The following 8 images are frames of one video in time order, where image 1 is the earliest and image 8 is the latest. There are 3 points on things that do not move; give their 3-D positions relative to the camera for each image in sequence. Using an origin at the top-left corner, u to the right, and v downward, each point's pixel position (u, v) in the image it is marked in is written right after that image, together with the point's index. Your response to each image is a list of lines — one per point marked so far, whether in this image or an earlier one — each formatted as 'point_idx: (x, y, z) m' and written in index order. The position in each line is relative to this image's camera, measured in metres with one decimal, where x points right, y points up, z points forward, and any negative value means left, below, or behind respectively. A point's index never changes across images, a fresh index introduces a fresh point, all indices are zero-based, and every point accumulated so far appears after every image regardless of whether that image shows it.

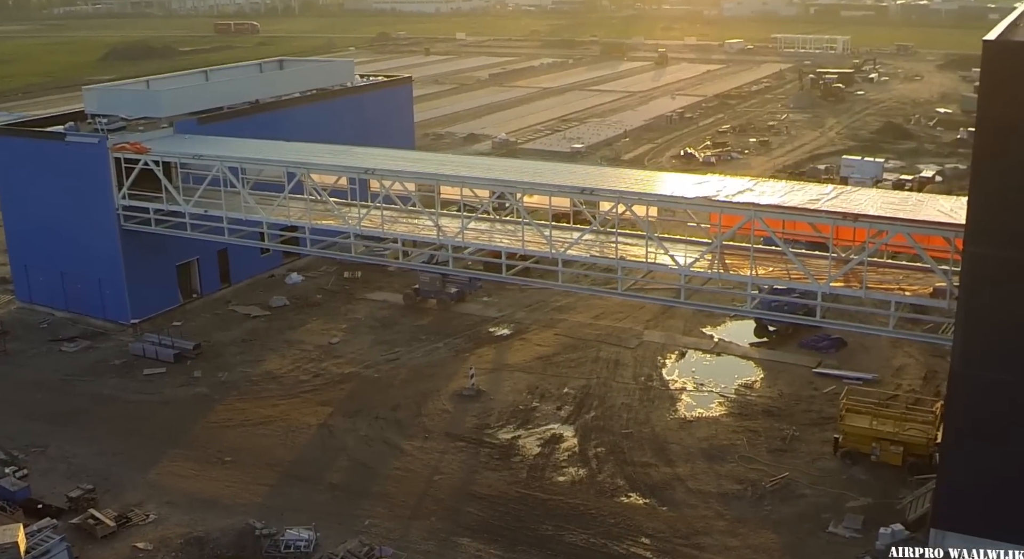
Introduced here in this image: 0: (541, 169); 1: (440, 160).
0: (+0.5, +1.8, +16.0) m
1: (-1.3, +2.1, +17.4) m
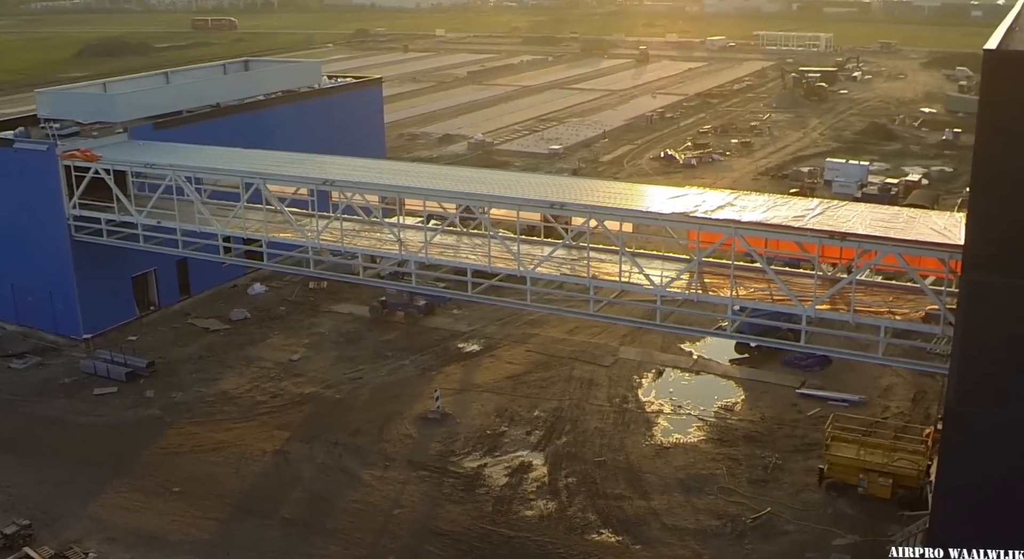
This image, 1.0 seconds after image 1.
0: (0.0, +1.5, +15.0) m
1: (-1.9, +1.9, +16.4) m
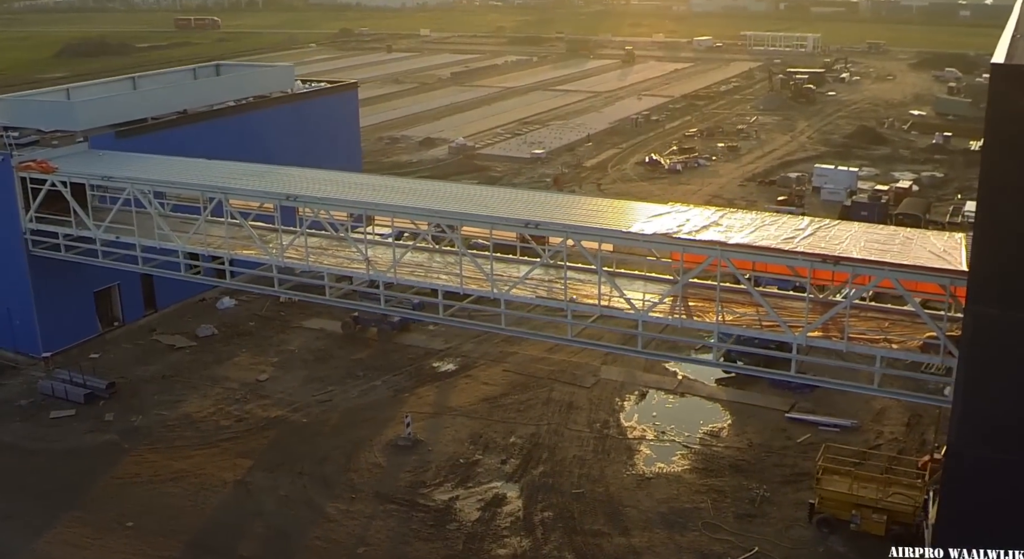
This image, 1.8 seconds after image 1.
0: (-0.4, +1.2, +14.2) m
1: (-2.3, +1.6, +15.6) m
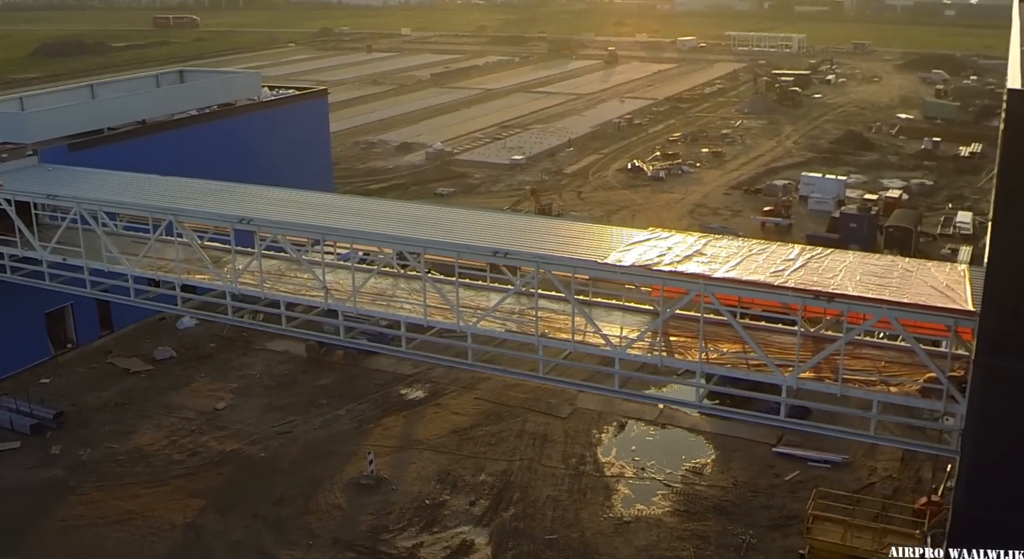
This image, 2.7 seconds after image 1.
0: (-0.9, +0.9, +13.3) m
1: (-2.7, +1.2, +14.6) m
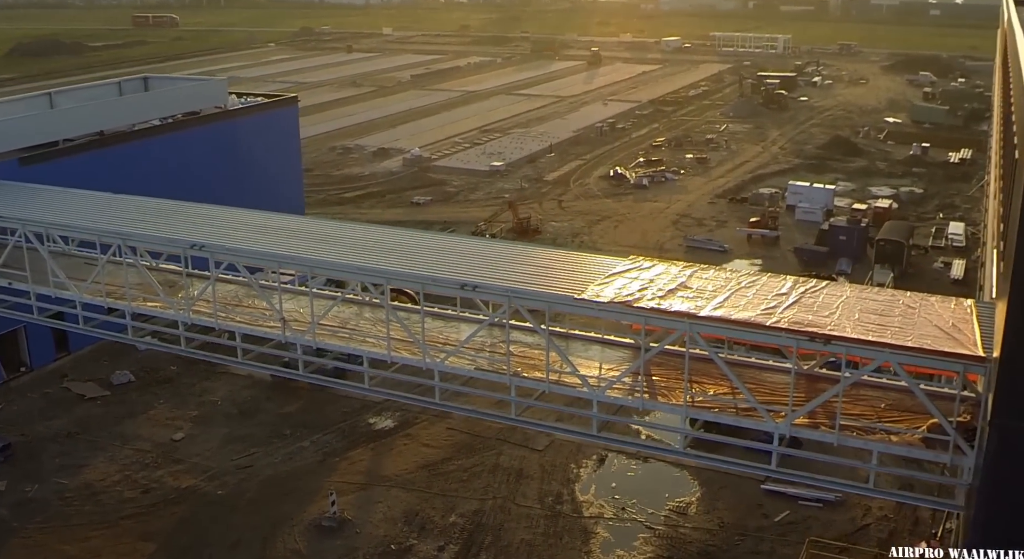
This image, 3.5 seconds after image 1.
0: (-1.2, +0.5, +12.3) m
1: (-3.1, +0.8, +13.7) m
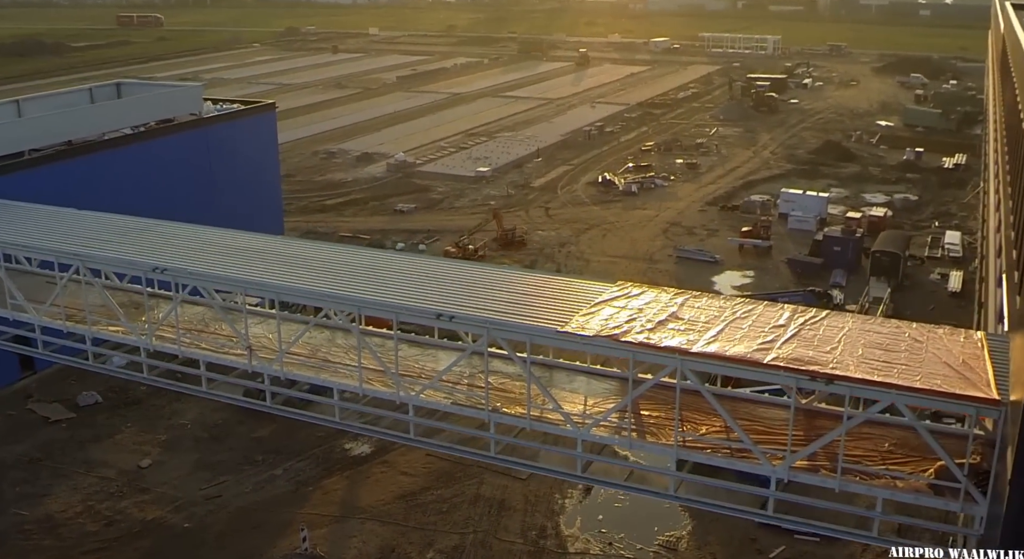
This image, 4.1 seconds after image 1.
0: (-1.5, +0.2, +11.6) m
1: (-3.4, +0.5, +12.9) m
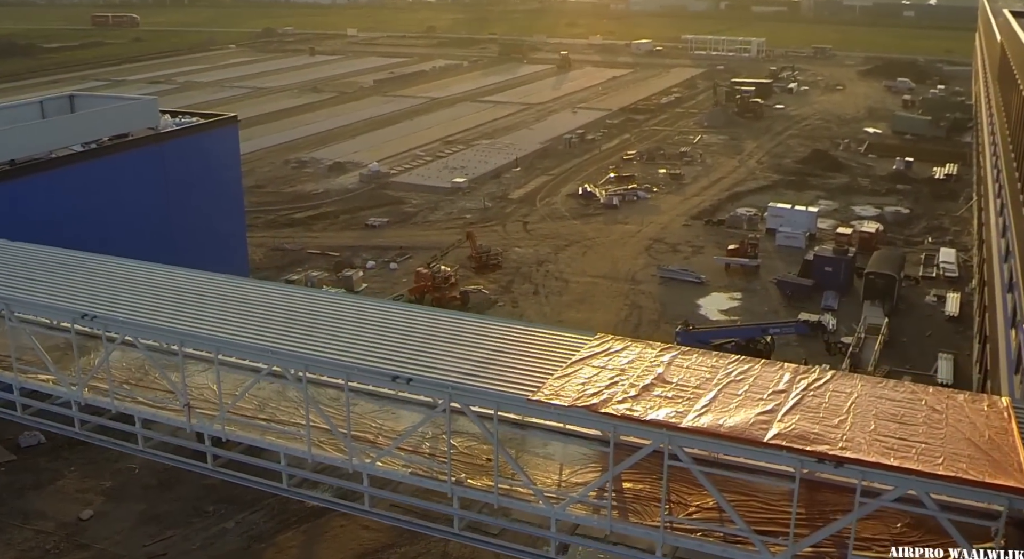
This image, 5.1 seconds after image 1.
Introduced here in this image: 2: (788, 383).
0: (-1.8, -0.3, +10.5) m
1: (-3.7, 0.0, +11.8) m
2: (+2.3, -0.9, +8.2) m
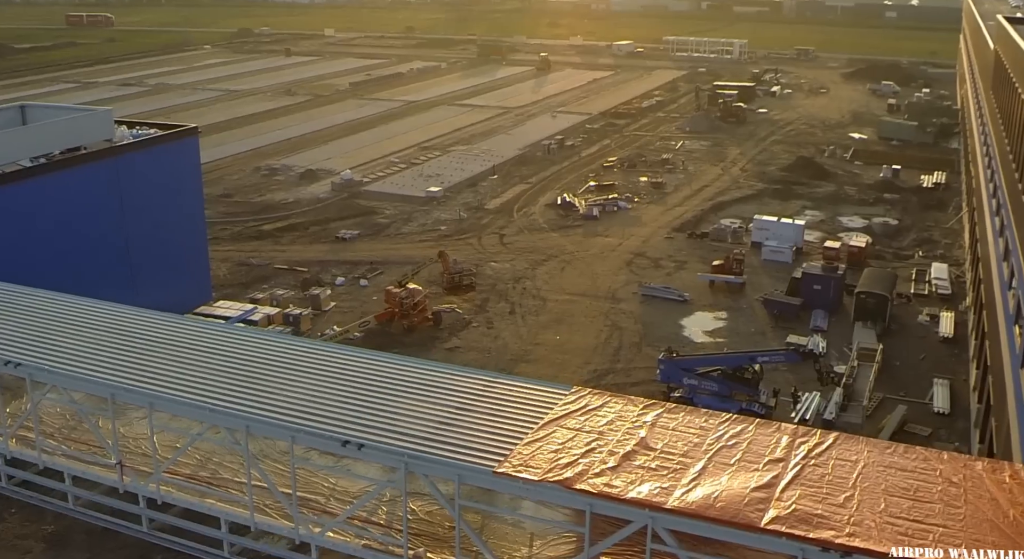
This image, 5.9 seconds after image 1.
0: (-2.2, -0.7, +9.5) m
1: (-4.1, -0.4, +10.7) m
2: (+2.0, -1.3, +7.3) m
